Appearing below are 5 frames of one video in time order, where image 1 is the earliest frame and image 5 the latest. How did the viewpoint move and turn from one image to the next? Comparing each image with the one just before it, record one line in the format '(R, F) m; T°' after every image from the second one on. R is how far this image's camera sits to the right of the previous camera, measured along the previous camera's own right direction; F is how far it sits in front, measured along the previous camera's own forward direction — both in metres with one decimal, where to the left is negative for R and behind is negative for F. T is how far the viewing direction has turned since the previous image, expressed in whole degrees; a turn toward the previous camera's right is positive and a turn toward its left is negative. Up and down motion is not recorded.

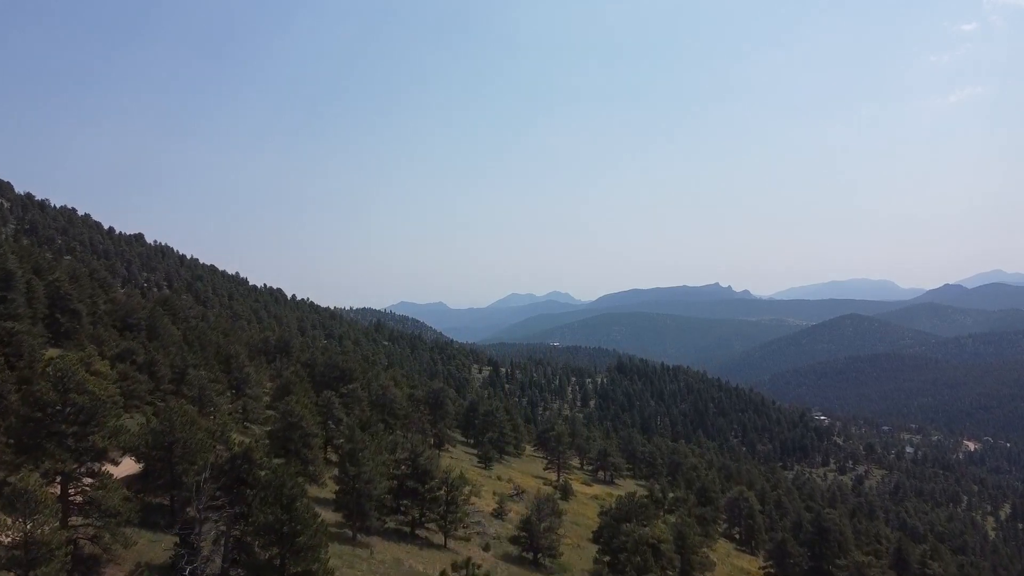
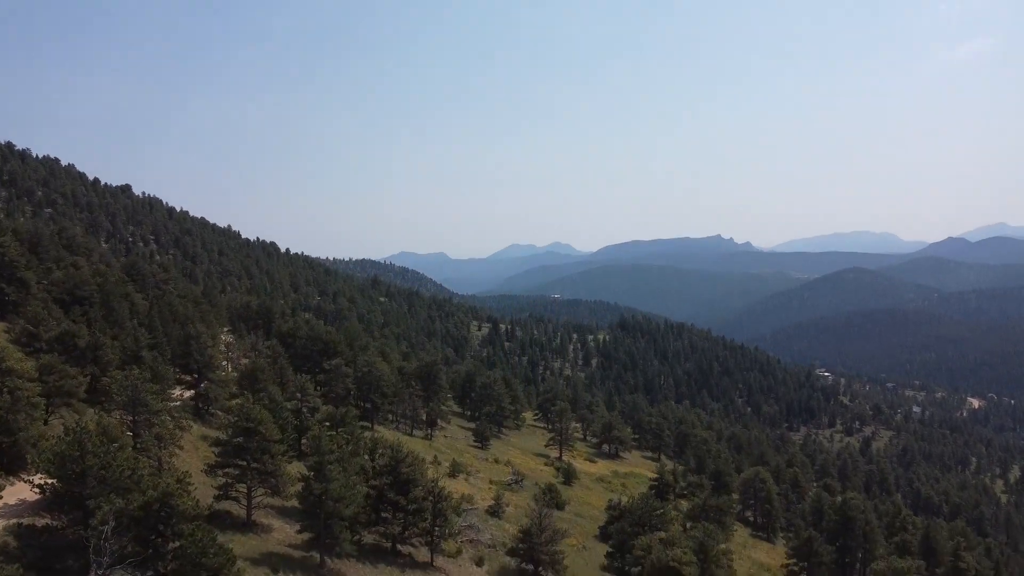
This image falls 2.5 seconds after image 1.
(+0.1, +6.8) m; 0°
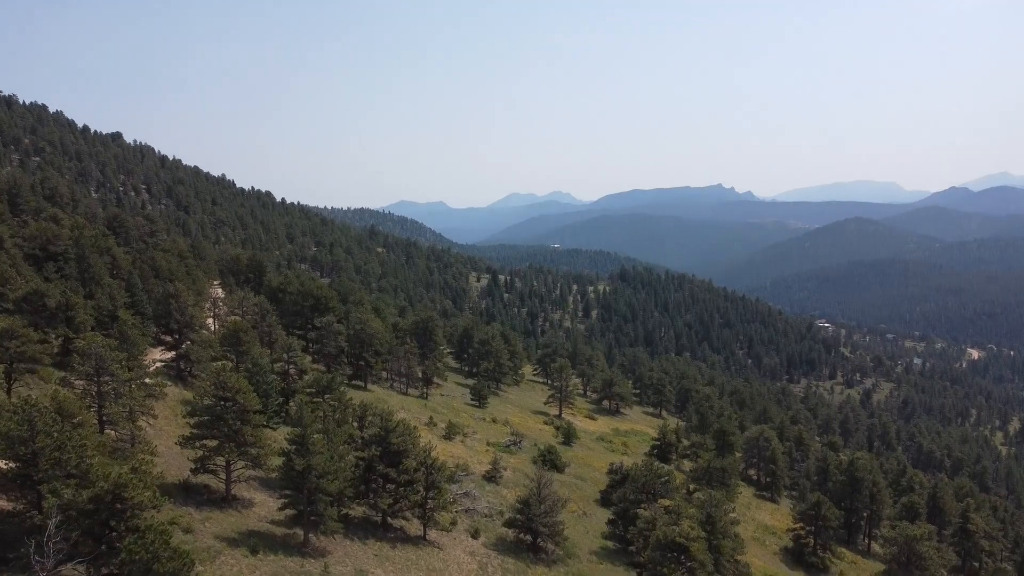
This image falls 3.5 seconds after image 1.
(+0.1, +2.7) m; 0°
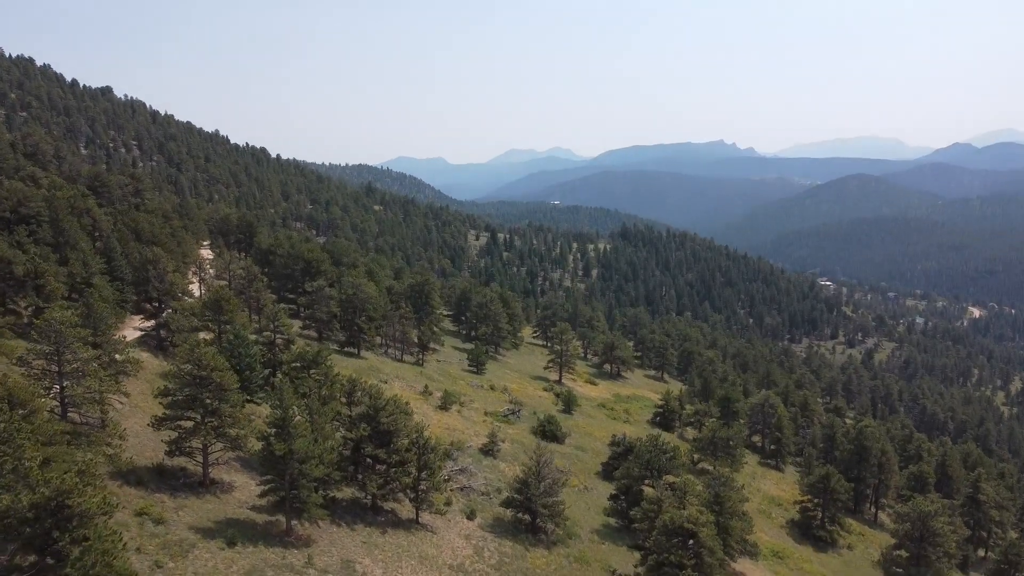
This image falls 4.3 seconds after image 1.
(+0.1, +2.5) m; 0°
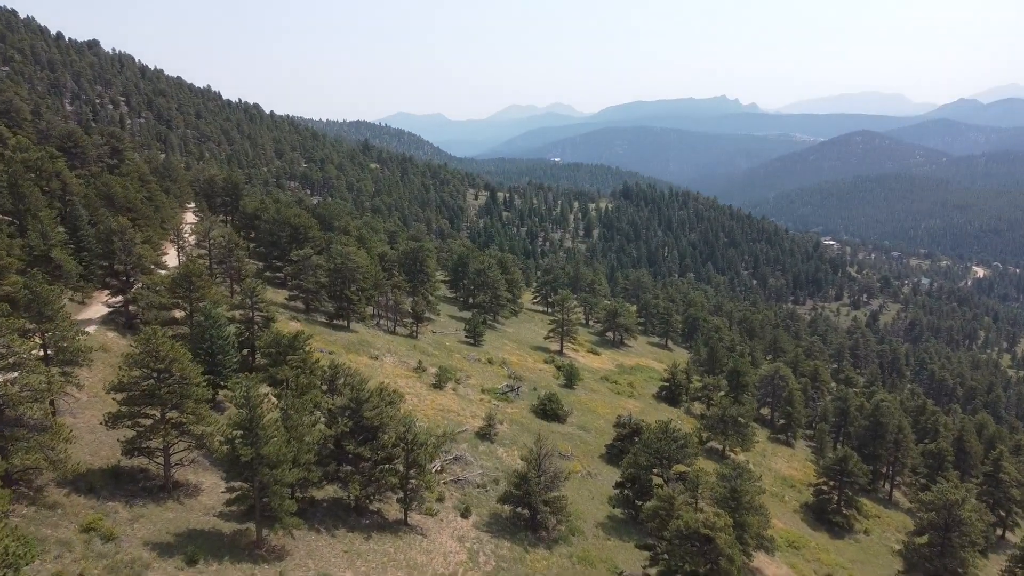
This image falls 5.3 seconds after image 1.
(+0.1, +3.5) m; 0°
